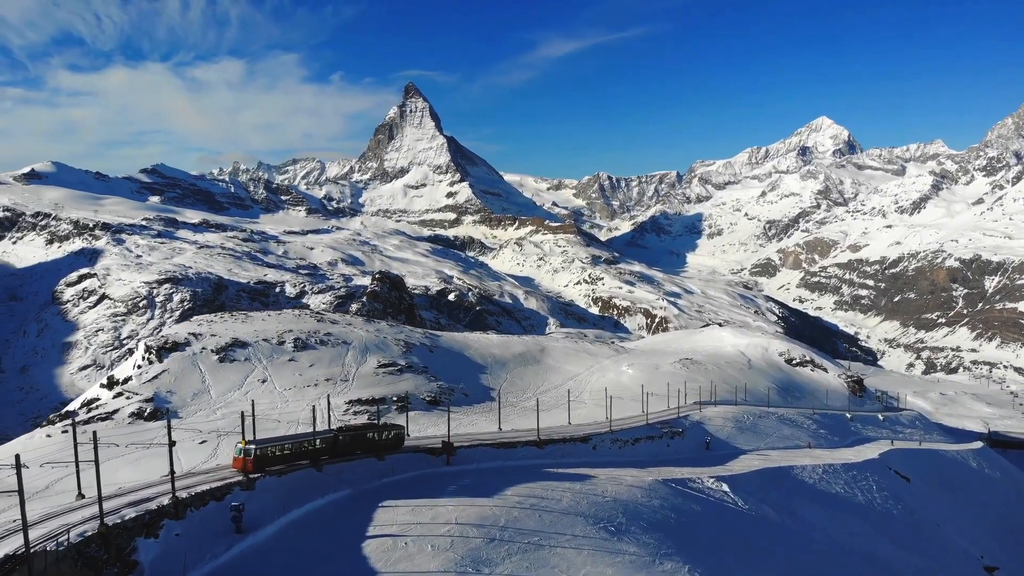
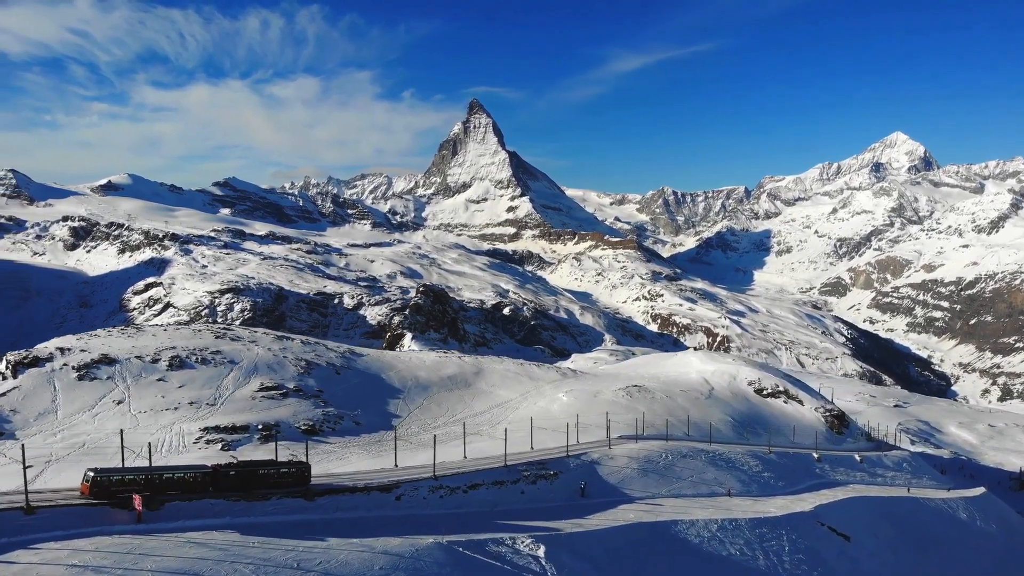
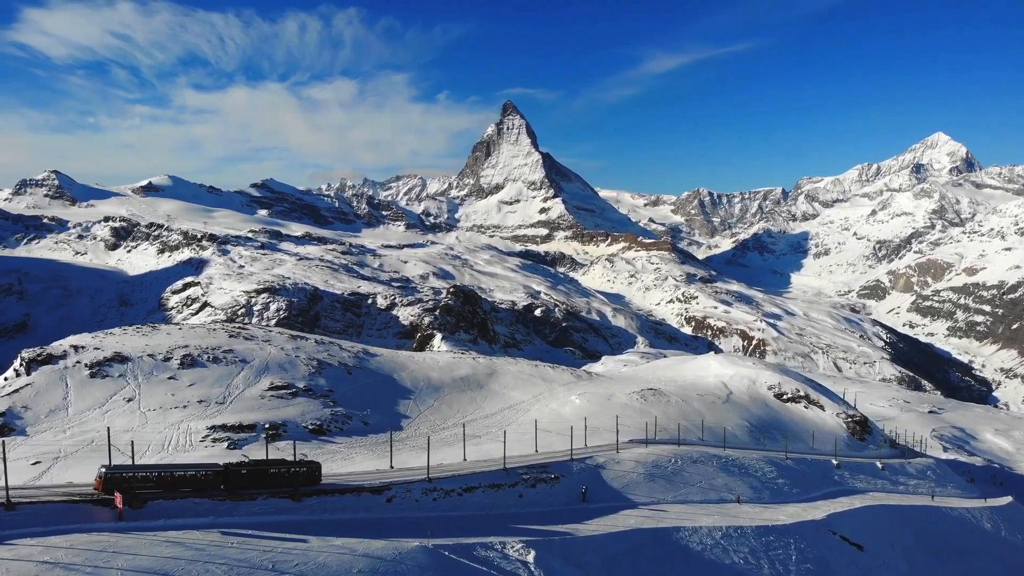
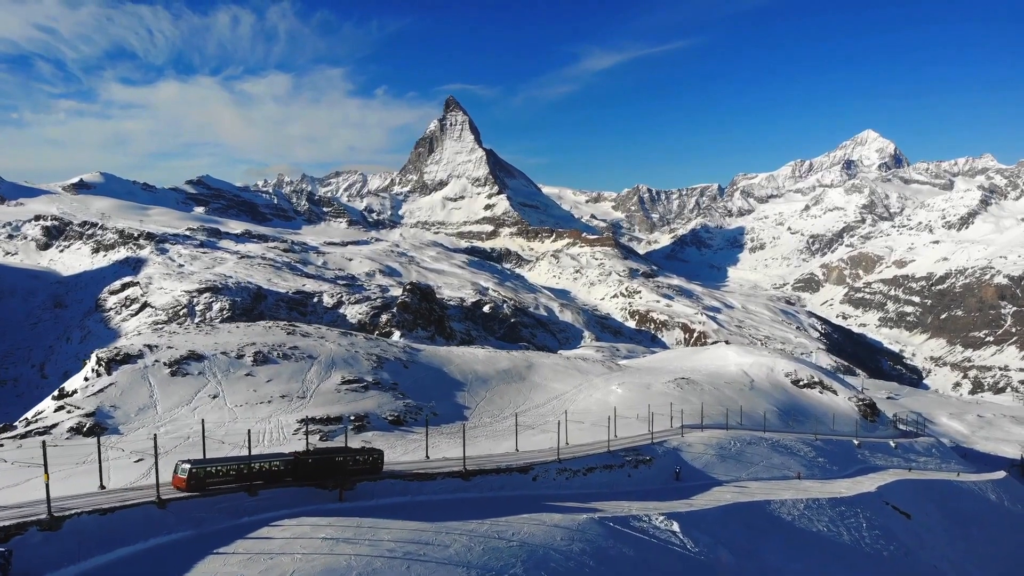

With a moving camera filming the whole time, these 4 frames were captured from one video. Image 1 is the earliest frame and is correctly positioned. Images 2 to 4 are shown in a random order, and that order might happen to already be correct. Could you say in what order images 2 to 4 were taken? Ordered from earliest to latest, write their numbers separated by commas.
4, 2, 3
